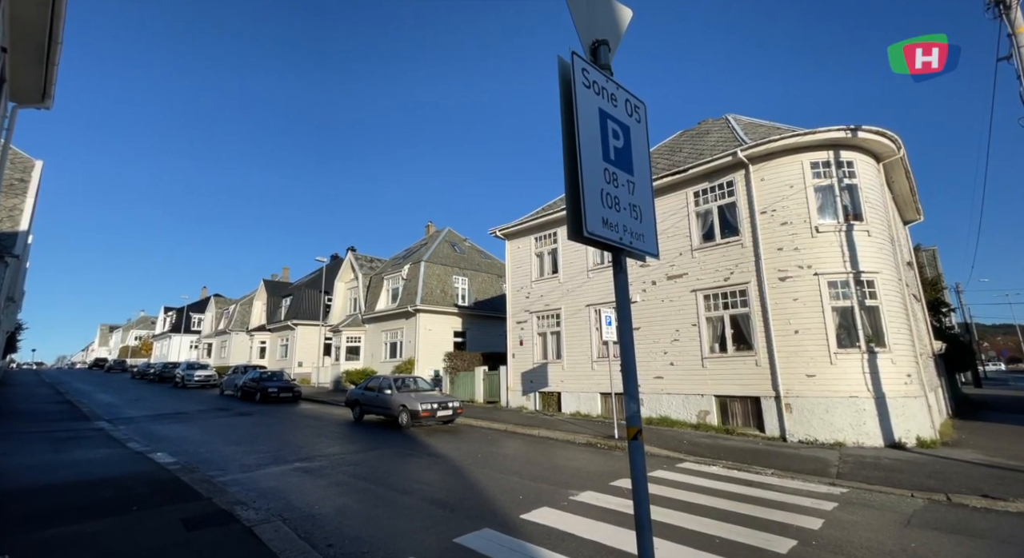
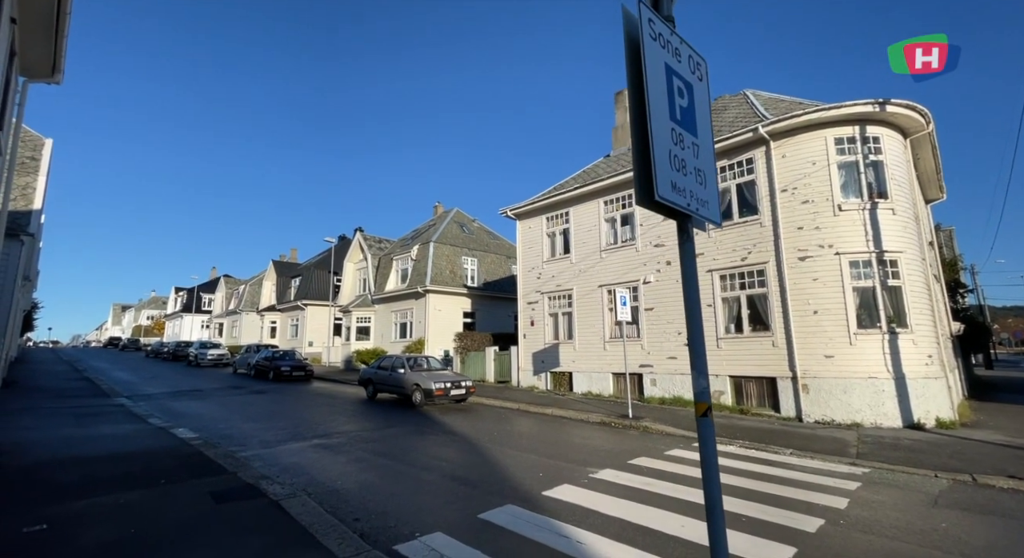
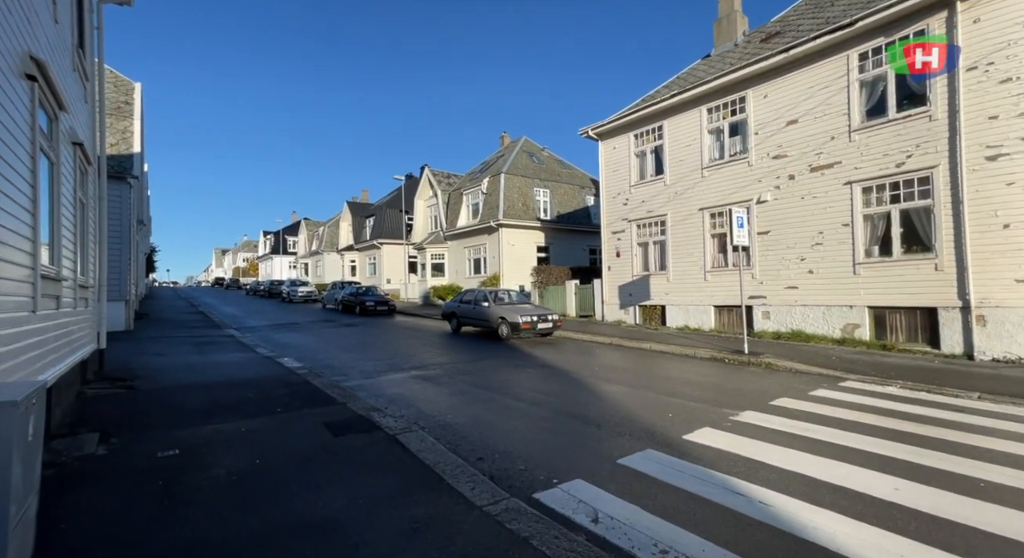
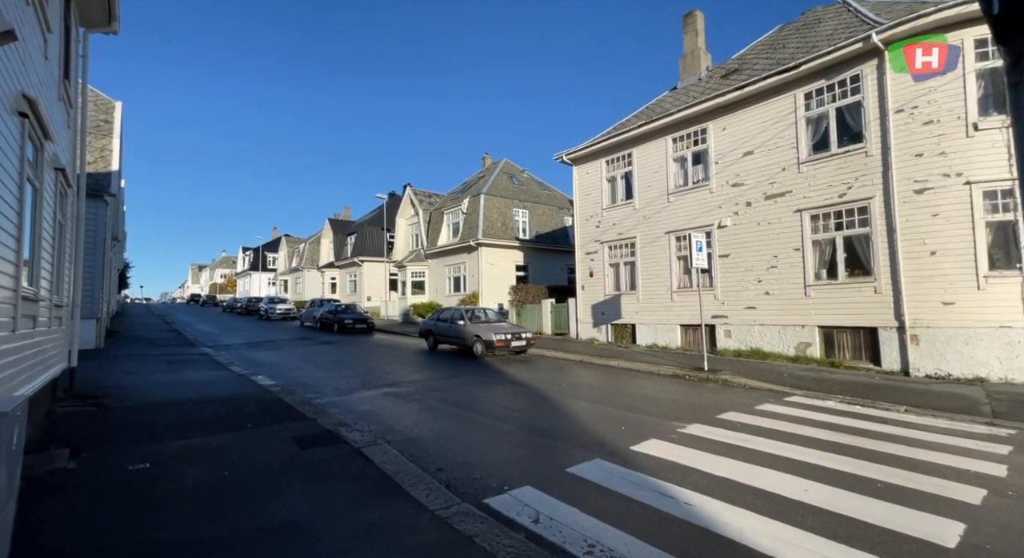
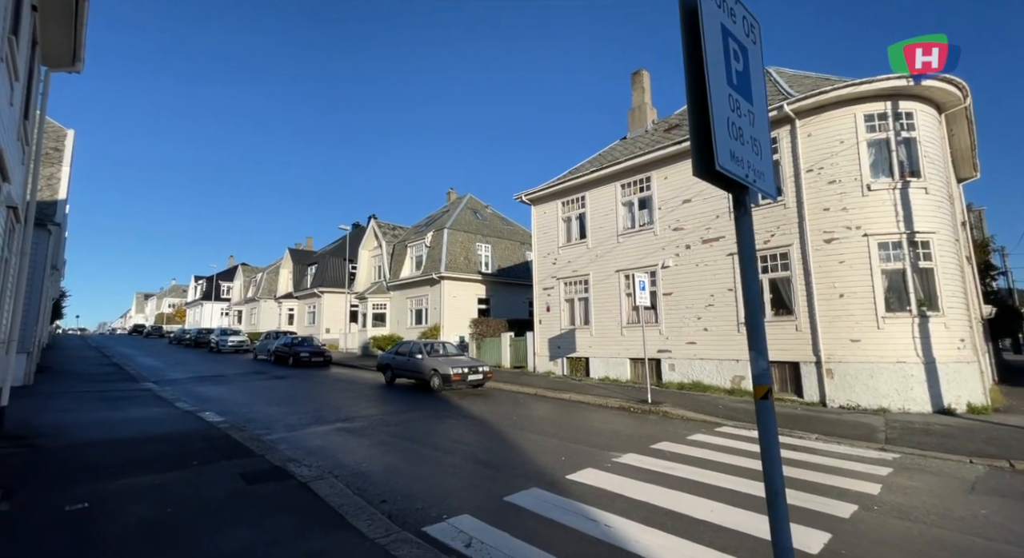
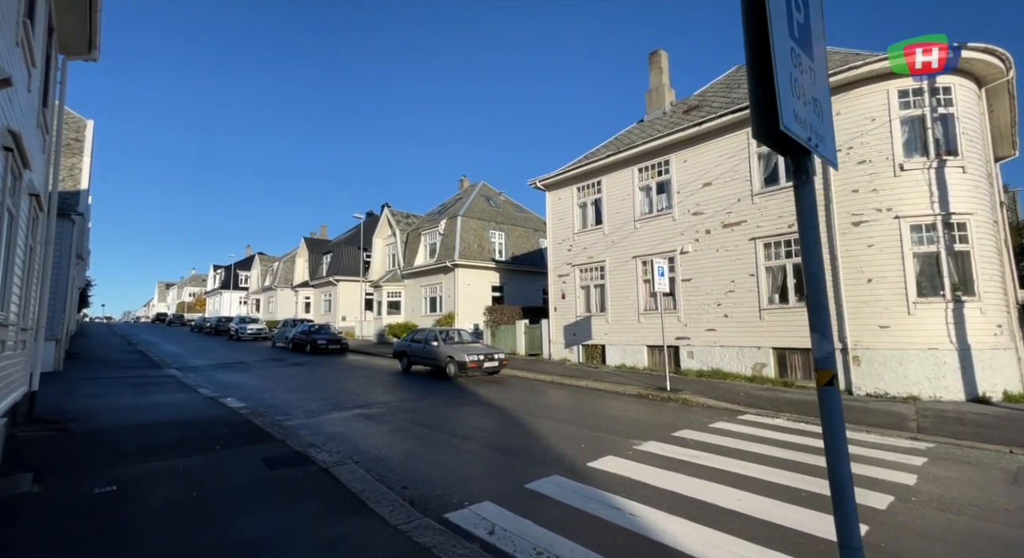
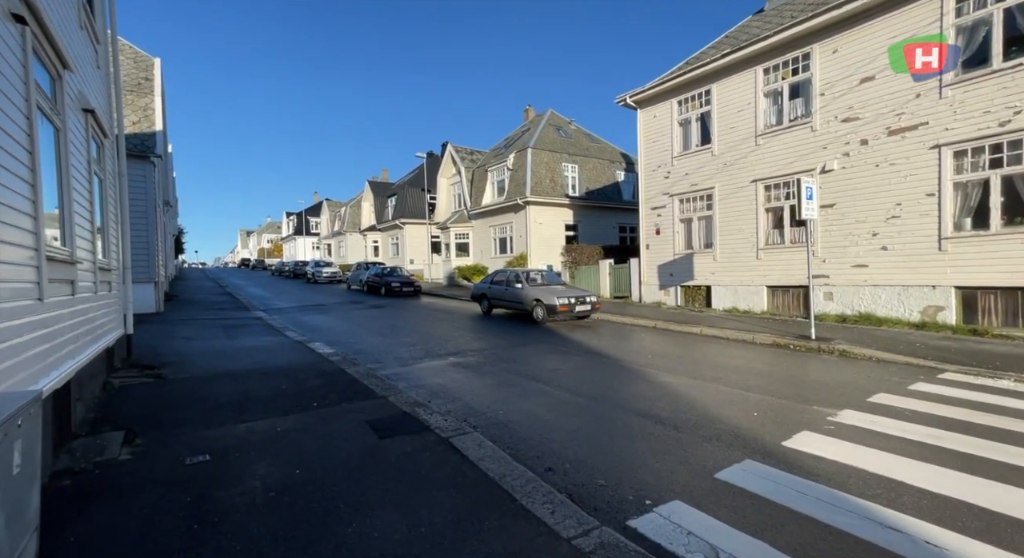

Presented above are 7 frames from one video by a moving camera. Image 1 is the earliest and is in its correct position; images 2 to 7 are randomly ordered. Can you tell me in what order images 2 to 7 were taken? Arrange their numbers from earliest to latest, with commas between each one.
2, 5, 6, 4, 3, 7
